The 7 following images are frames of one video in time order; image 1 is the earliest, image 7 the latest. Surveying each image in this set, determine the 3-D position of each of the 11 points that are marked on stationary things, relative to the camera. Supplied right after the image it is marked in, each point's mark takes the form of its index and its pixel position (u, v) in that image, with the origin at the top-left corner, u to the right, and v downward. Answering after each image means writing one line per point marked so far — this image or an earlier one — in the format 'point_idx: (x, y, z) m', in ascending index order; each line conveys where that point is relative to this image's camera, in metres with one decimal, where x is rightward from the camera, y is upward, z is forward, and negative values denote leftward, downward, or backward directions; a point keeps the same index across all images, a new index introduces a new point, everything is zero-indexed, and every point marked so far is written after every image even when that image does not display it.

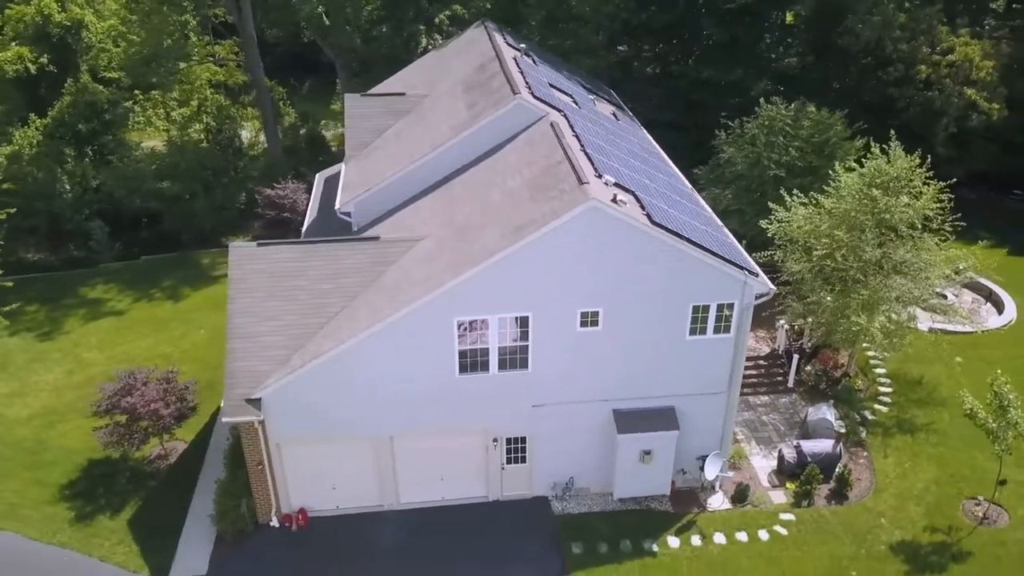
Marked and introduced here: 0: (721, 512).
0: (+5.2, -5.6, +19.6) m
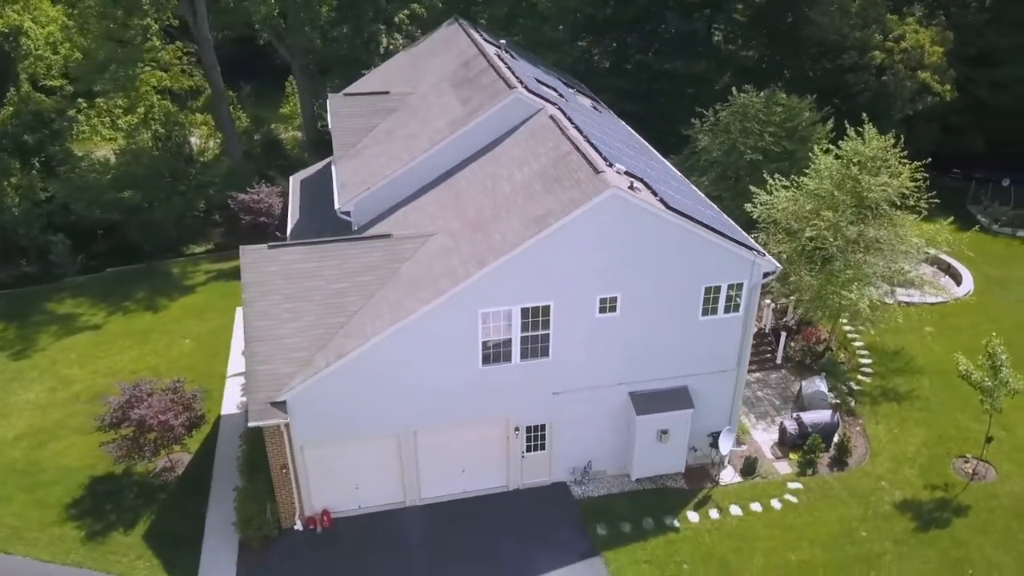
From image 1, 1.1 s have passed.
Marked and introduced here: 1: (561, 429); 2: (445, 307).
0: (+5.7, -5.1, +20.4) m
1: (+1.2, -3.5, +19.4) m
2: (-1.5, -0.4, +17.1) m
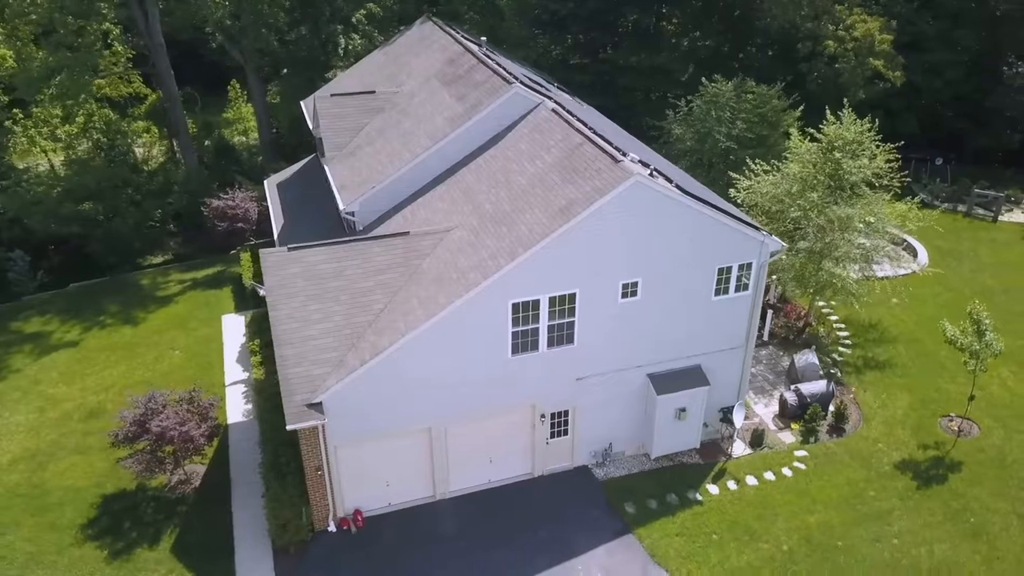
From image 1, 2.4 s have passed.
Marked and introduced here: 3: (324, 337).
0: (+6.3, -4.6, +21.3) m
1: (+1.8, -3.2, +19.9) m
2: (-0.8, -0.3, +17.3) m
3: (-4.2, -1.1, +17.8) m
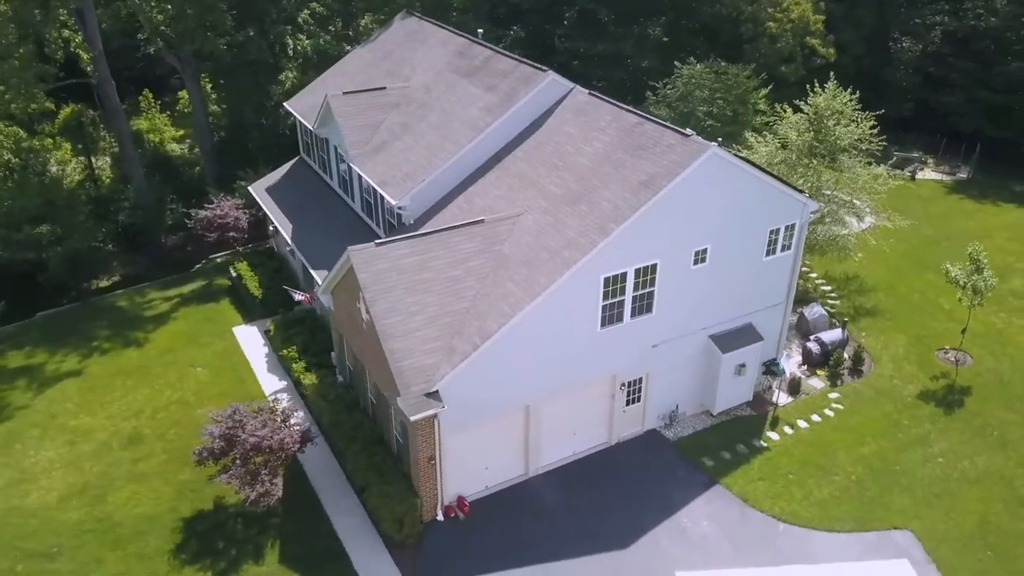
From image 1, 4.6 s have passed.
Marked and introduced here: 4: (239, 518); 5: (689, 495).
0: (+8.1, -3.4, +23.1) m
1: (+3.8, -2.4, +21.0) m
2: (+1.4, +0.3, +18.0) m
3: (-1.9, -0.9, +17.9) m
4: (-6.7, -5.6, +19.3) m
5: (+4.5, -5.2, +19.9) m
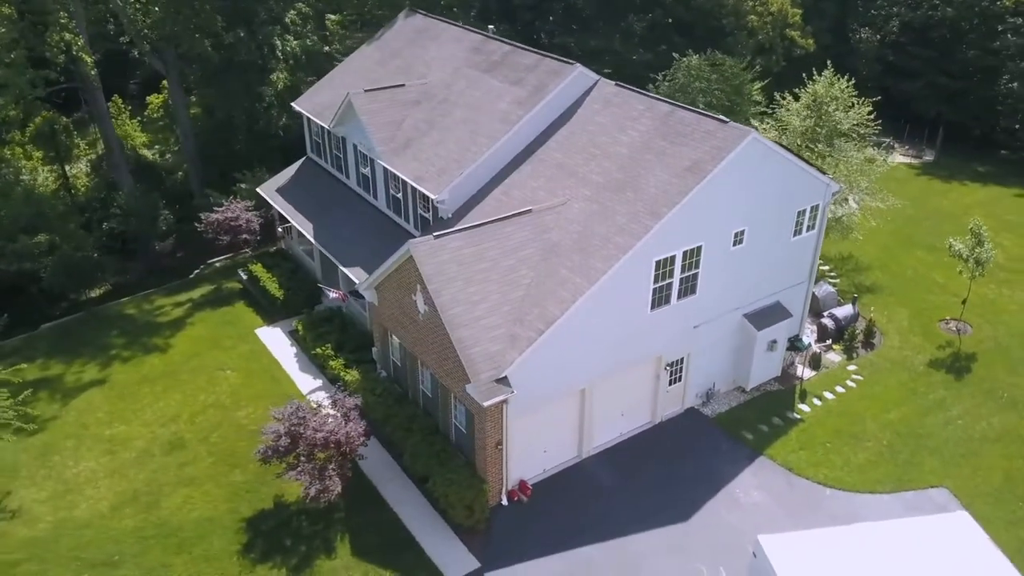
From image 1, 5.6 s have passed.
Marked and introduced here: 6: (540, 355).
0: (+9.2, -2.8, +24.2) m
1: (+5.1, -1.9, +21.8) m
2: (+2.8, +0.6, +18.7) m
3: (-0.5, -0.6, +18.3) m
4: (-5.2, -5.6, +19.4) m
5: (+5.9, -4.7, +20.7) m
6: (+0.6, -1.6, +18.2) m
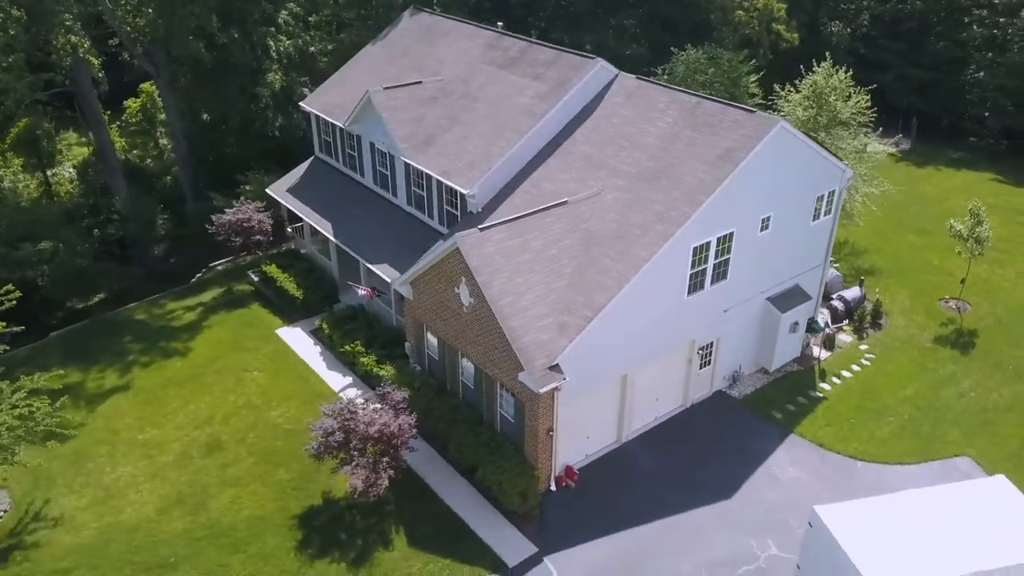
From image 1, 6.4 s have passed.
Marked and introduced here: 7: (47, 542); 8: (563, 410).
0: (+10.1, -2.2, +25.1) m
1: (+6.1, -1.5, +22.5) m
2: (+3.9, +1.0, +19.2) m
3: (+0.6, -0.4, +18.7) m
4: (-3.9, -5.5, +19.5) m
5: (+7.0, -4.3, +21.4) m
6: (+1.8, -1.3, +18.6) m
7: (-11.2, -6.1, +19.0) m
8: (+1.2, -3.0, +19.3) m
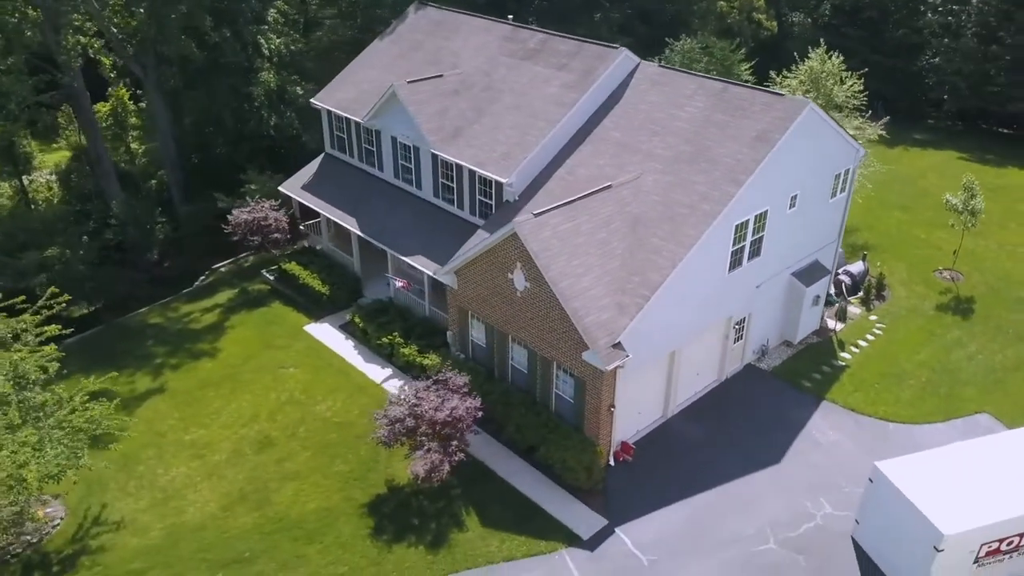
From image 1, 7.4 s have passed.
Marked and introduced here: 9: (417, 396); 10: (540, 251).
0: (+11.1, -1.4, +26.4) m
1: (+7.3, -0.8, +23.5) m
2: (+5.2, +1.6, +20.1) m
3: (+2.1, 0.0, +19.3) m
4: (-2.3, -5.2, +19.8) m
5: (+8.4, -3.6, +22.5) m
6: (+3.3, -0.8, +19.4) m
7: (-9.5, -6.2, +18.8) m
8: (+2.7, -2.5, +20.0) m
9: (-2.3, -2.6, +19.4) m
10: (+0.7, +0.9, +19.3) m
